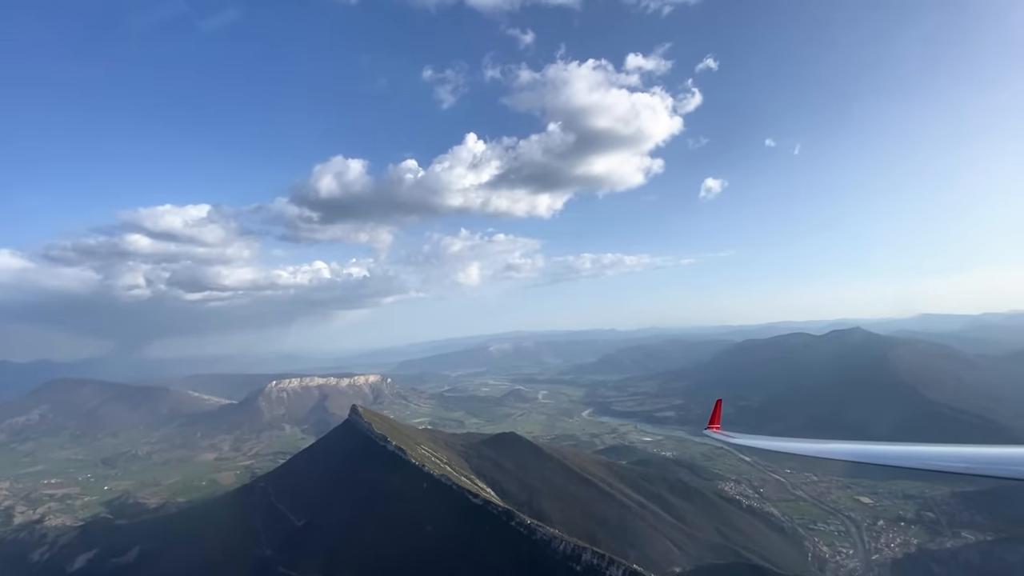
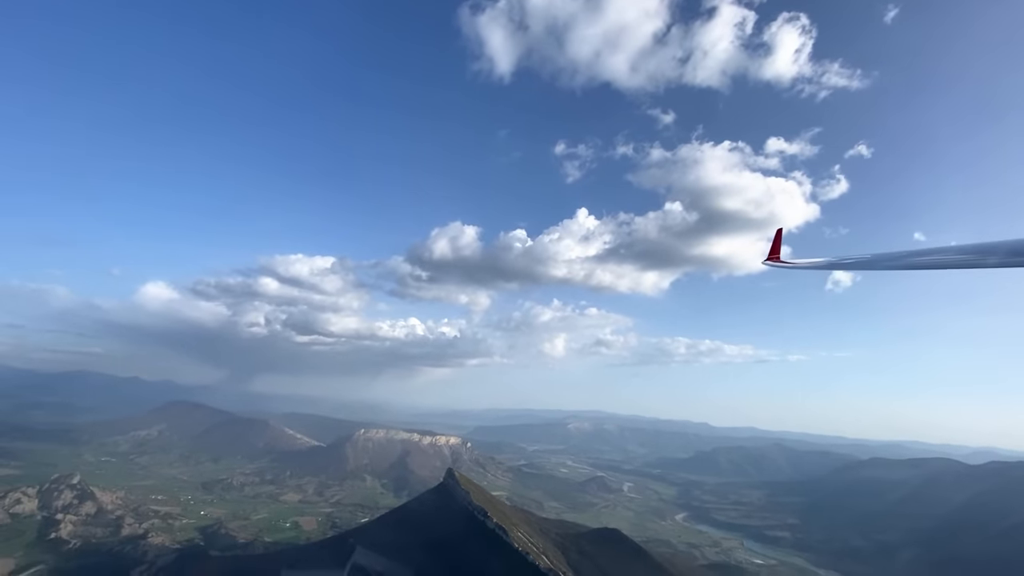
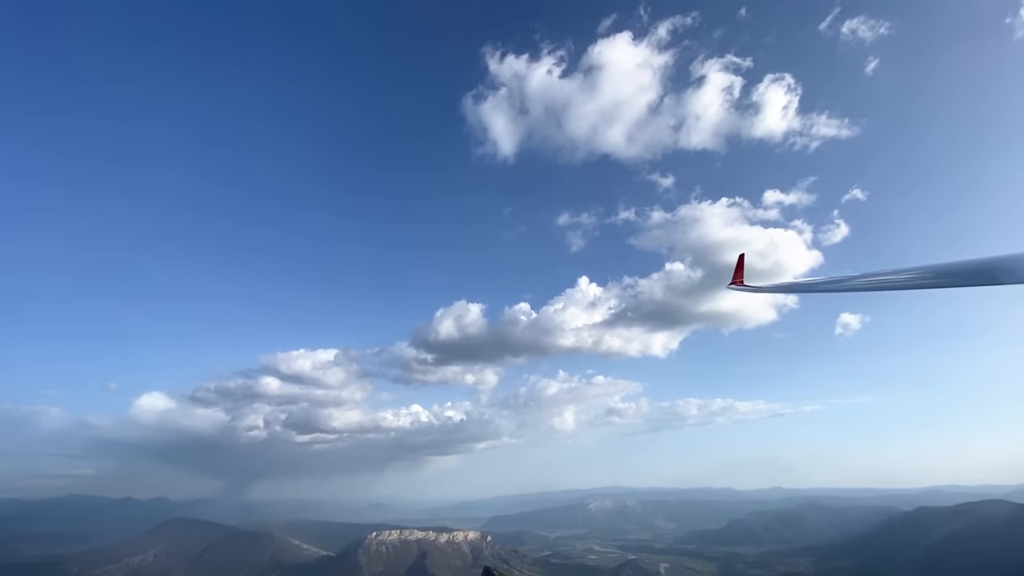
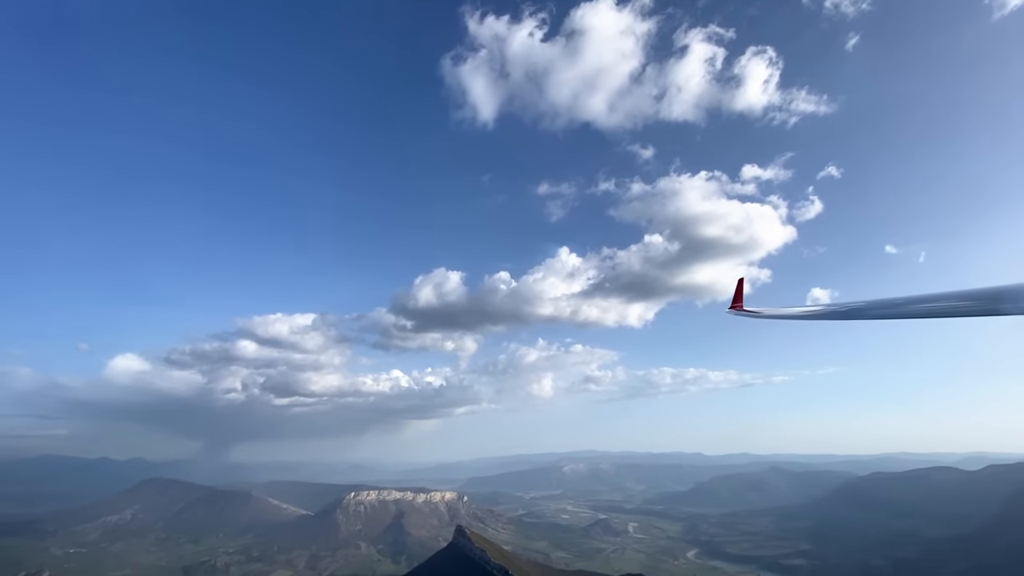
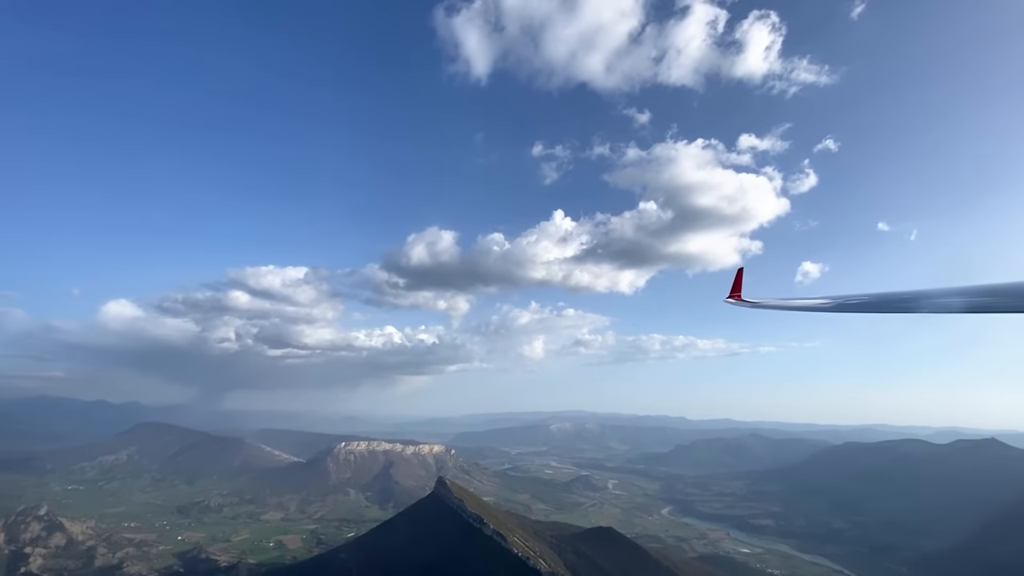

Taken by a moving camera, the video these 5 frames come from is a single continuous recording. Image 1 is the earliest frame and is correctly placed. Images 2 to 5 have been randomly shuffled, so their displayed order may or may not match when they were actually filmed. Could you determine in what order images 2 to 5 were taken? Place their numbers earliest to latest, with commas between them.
2, 5, 4, 3
